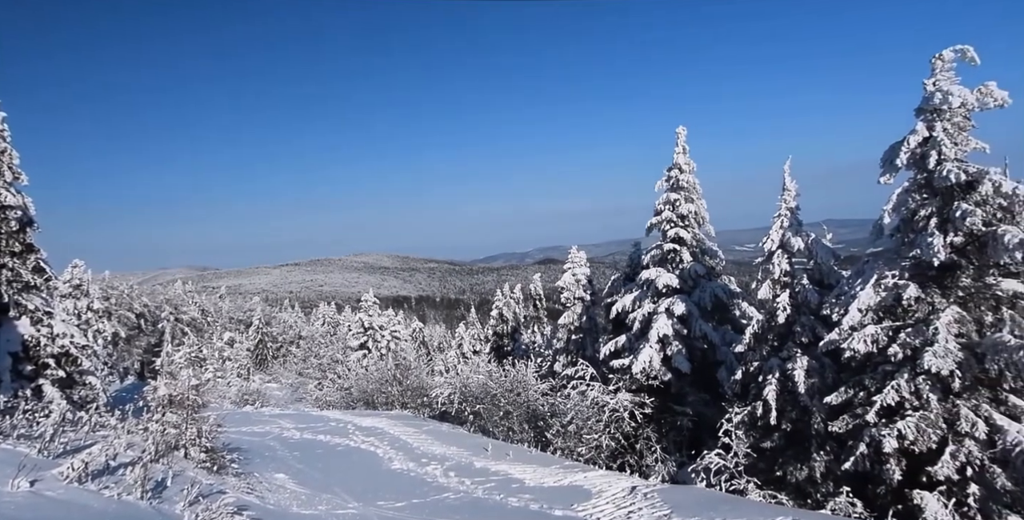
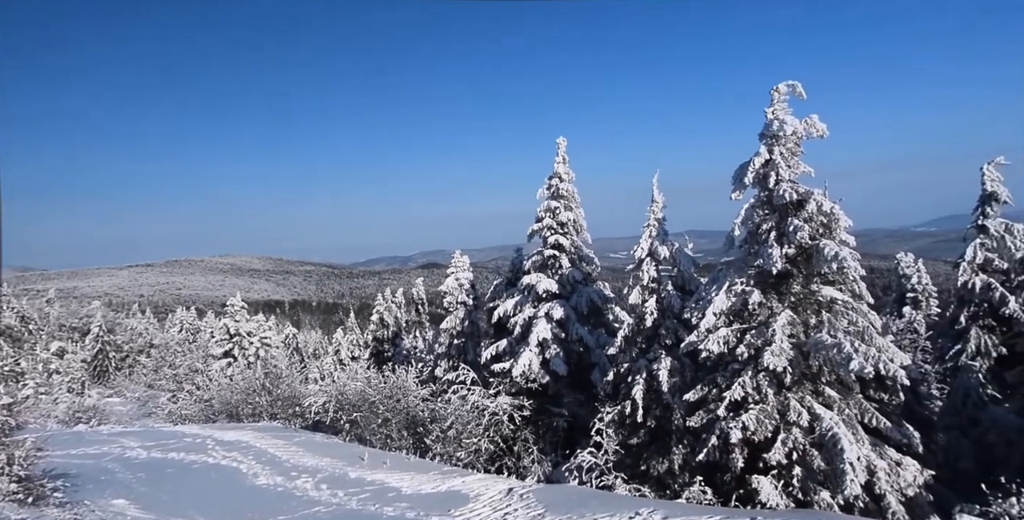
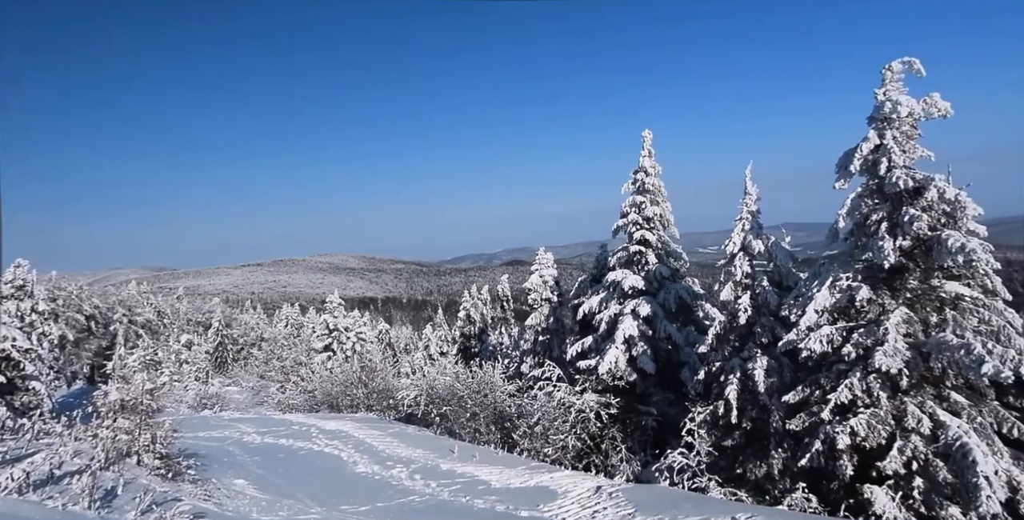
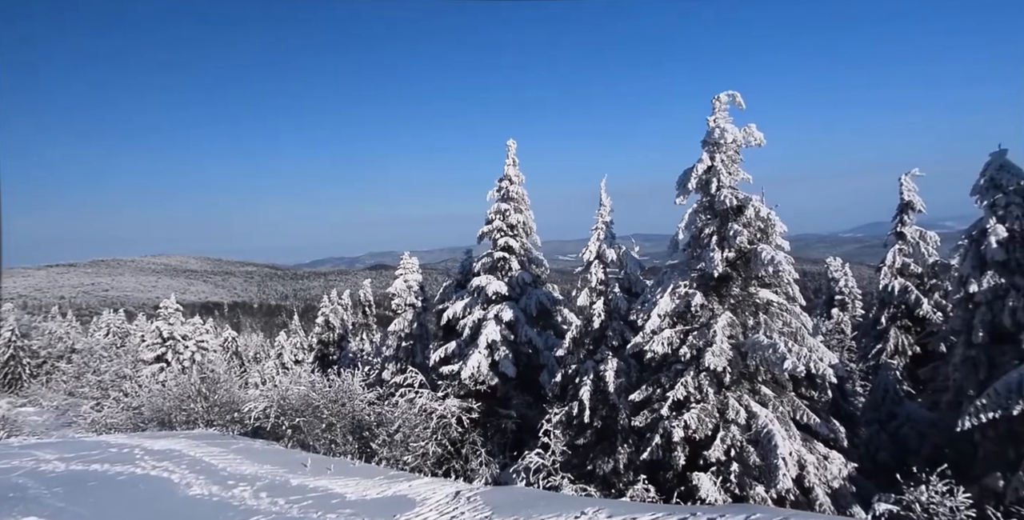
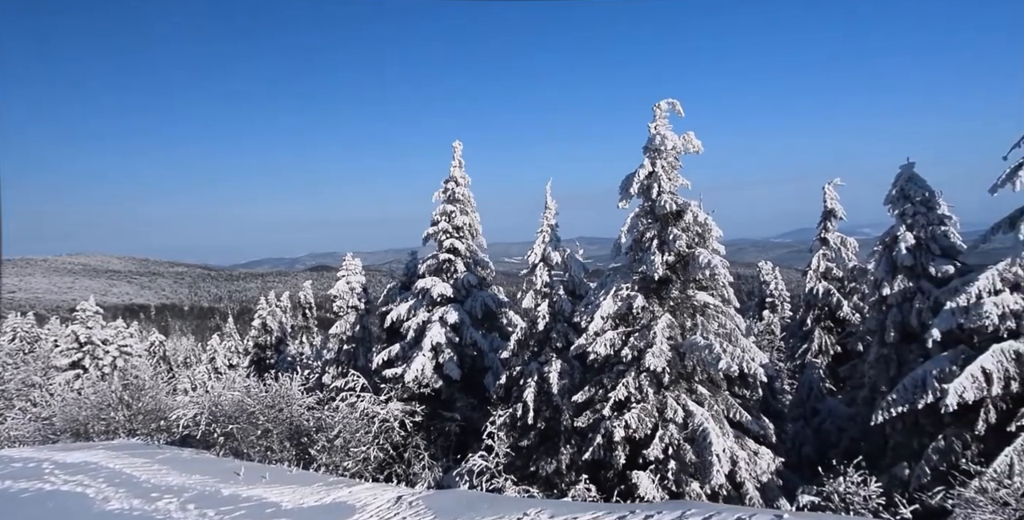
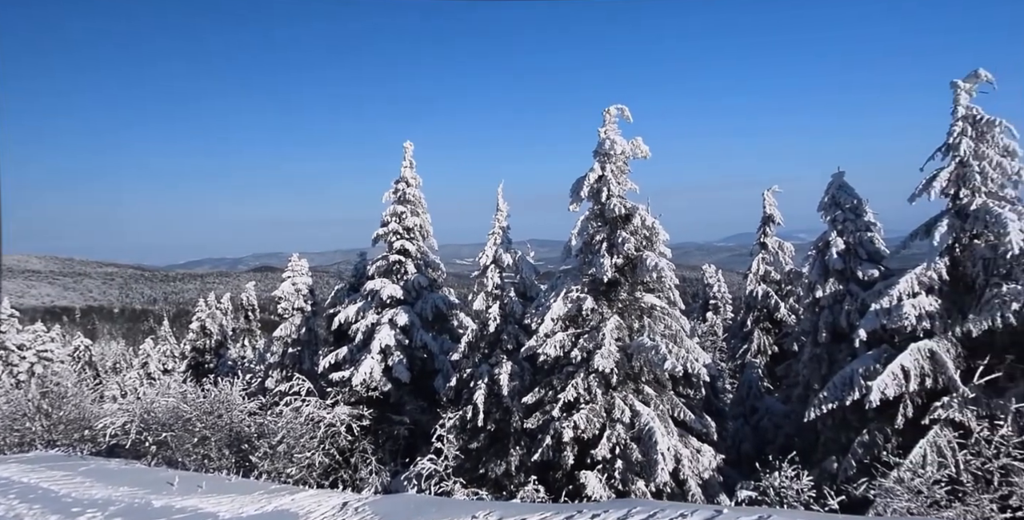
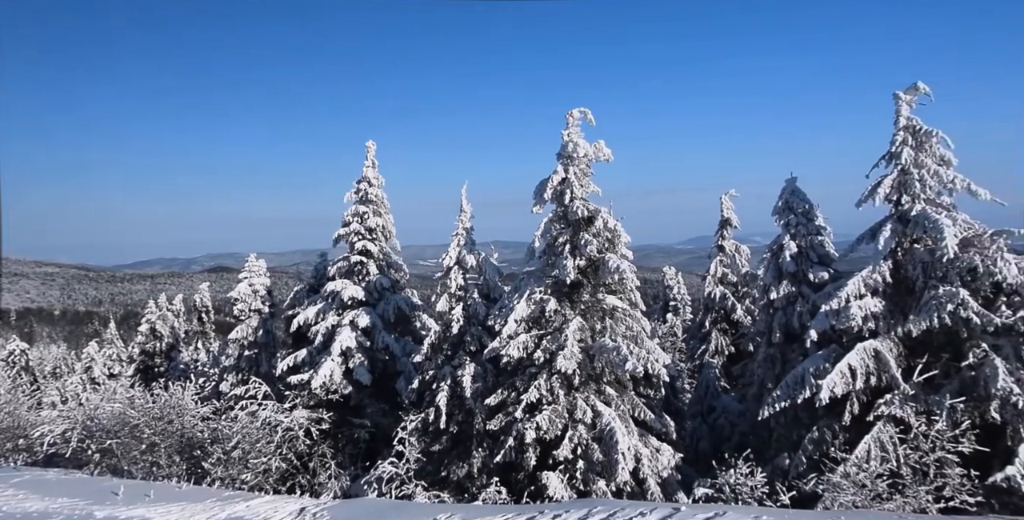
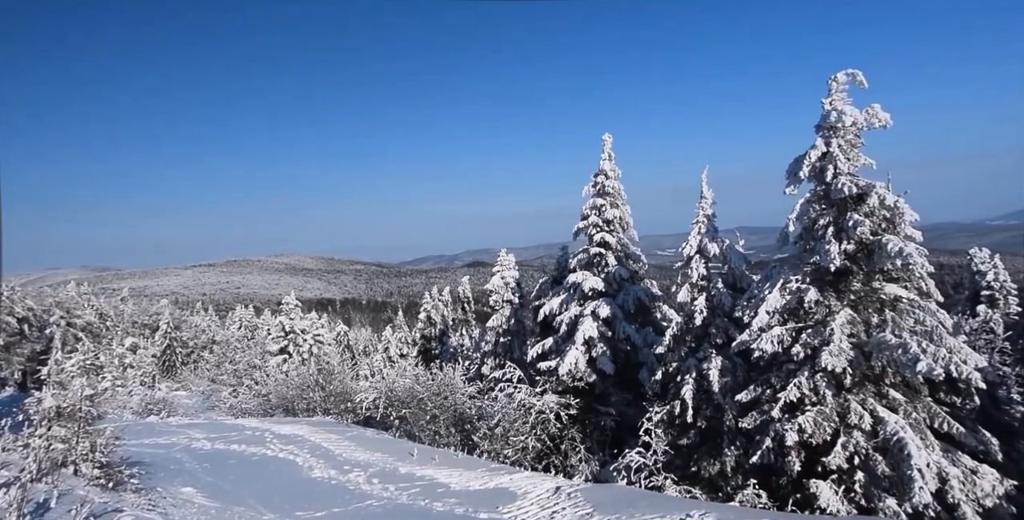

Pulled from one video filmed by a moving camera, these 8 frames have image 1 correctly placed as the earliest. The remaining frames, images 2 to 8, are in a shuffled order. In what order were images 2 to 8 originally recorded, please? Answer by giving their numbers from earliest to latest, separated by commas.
3, 8, 2, 4, 5, 6, 7
